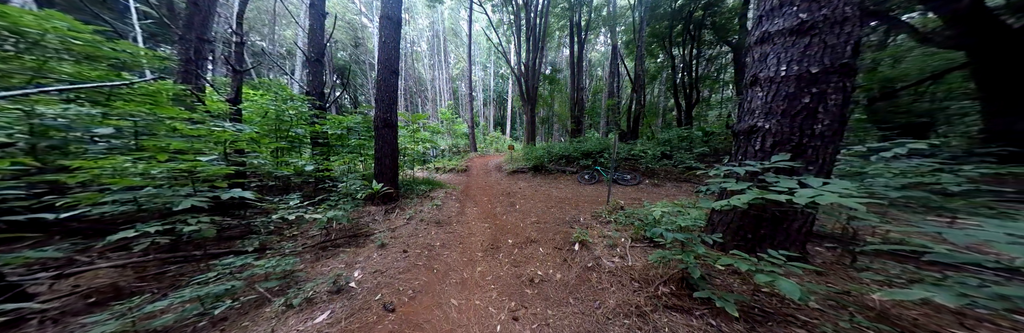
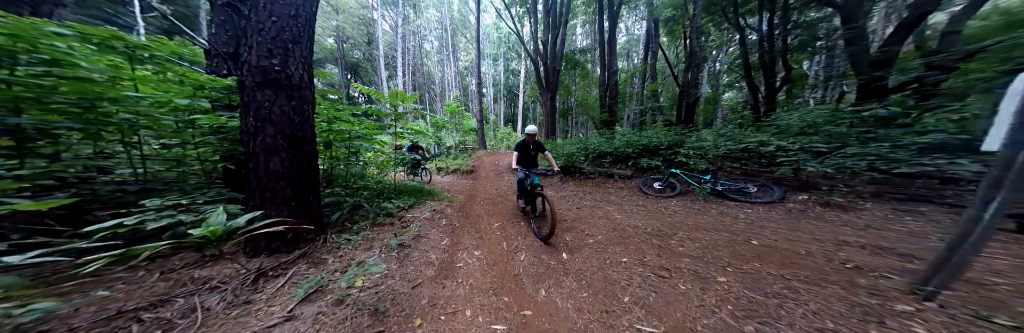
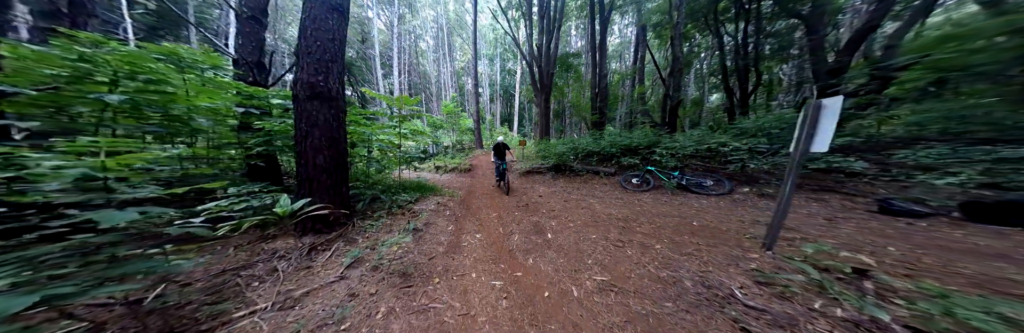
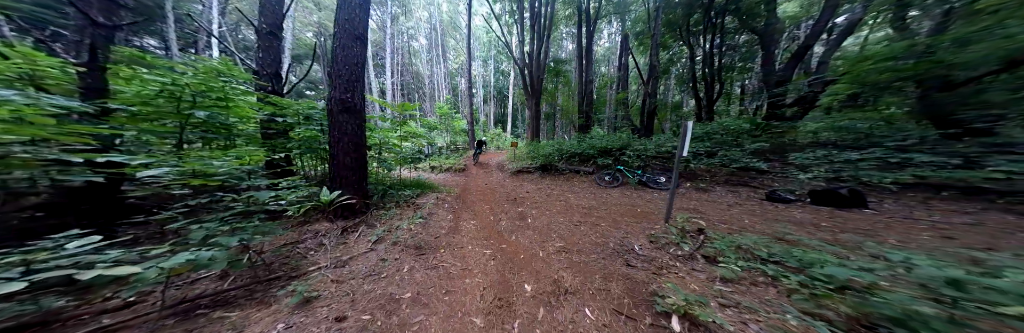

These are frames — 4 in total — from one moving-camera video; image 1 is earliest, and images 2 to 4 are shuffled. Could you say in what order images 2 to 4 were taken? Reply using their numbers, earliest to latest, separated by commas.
4, 3, 2
